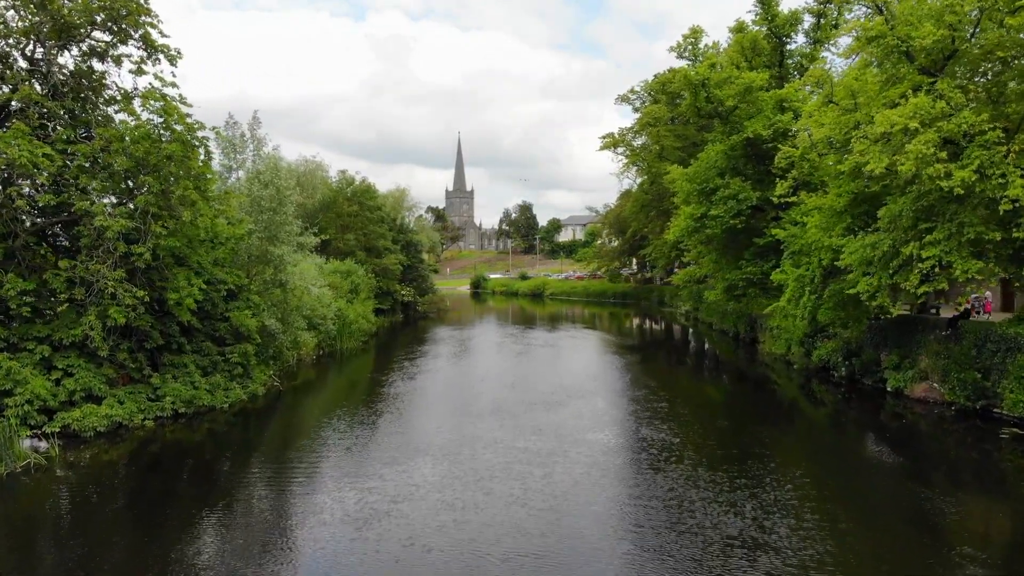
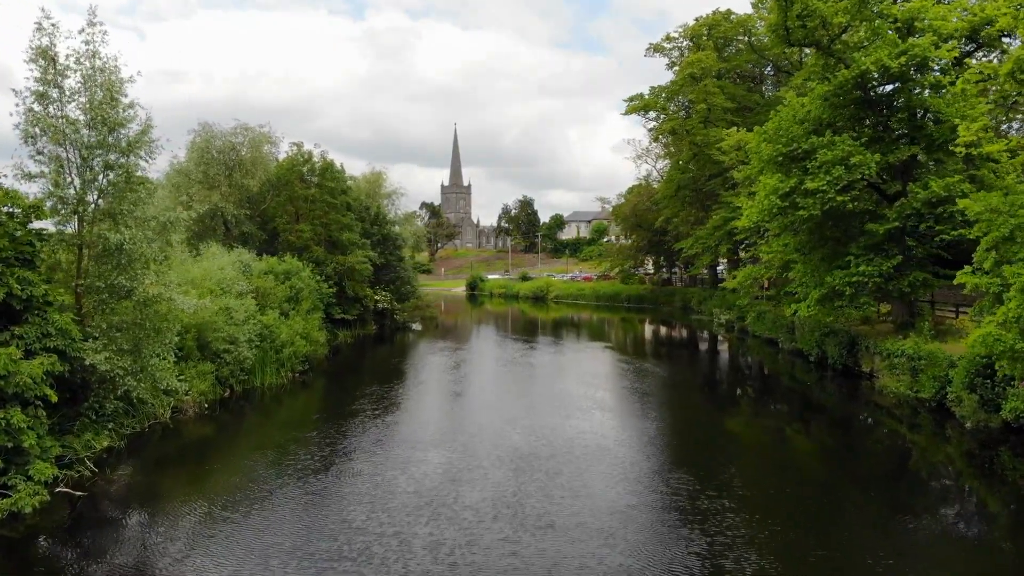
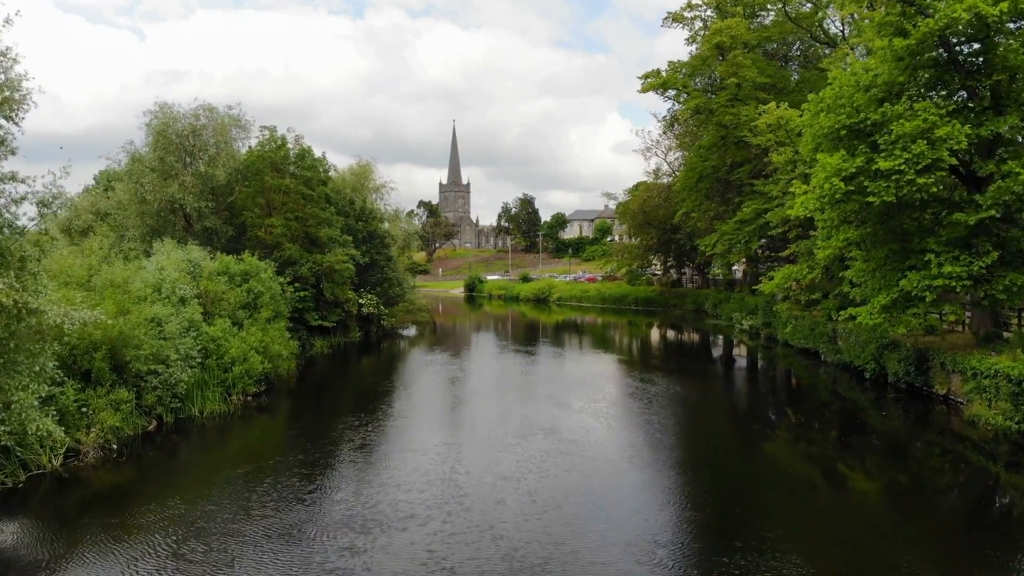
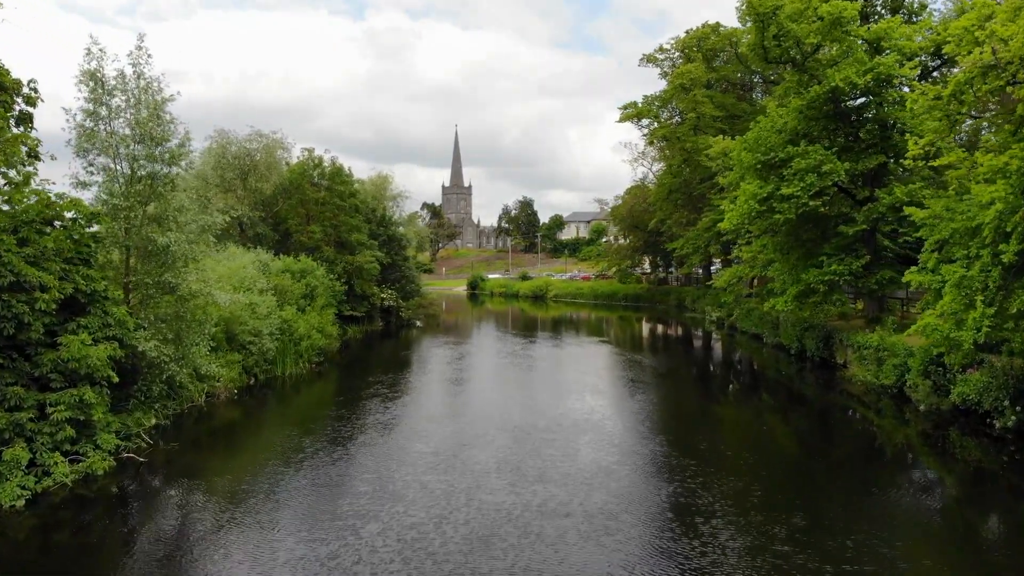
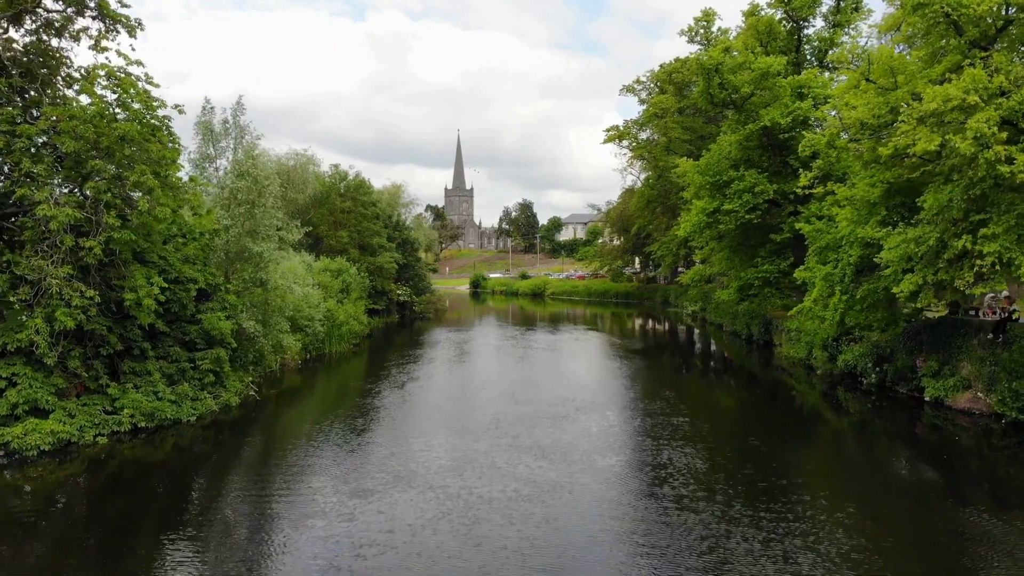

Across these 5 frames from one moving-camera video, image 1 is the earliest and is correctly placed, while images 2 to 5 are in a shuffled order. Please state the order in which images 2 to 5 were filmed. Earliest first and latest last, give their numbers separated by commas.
5, 4, 2, 3
